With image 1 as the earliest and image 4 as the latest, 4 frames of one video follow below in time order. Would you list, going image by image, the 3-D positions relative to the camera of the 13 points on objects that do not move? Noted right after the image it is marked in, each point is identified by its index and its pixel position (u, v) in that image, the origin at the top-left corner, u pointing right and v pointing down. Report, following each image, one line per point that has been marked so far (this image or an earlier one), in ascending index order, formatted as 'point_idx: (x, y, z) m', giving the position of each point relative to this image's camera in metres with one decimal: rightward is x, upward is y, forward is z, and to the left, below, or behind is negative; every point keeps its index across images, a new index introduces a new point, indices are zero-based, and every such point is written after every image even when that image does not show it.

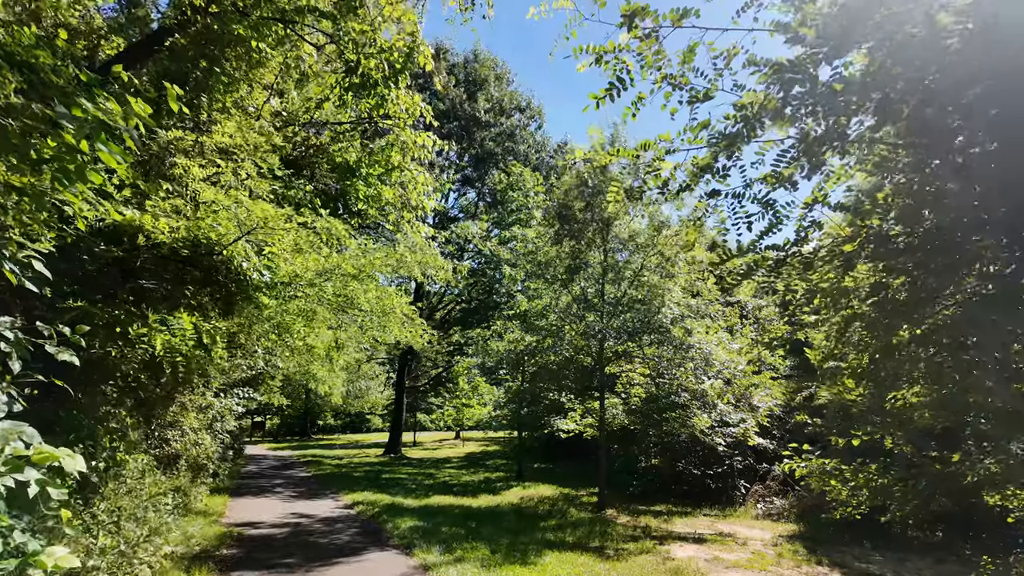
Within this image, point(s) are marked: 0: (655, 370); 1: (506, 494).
0: (+3.4, -1.9, +14.1) m
1: (-0.2, -5.5, +16.1) m
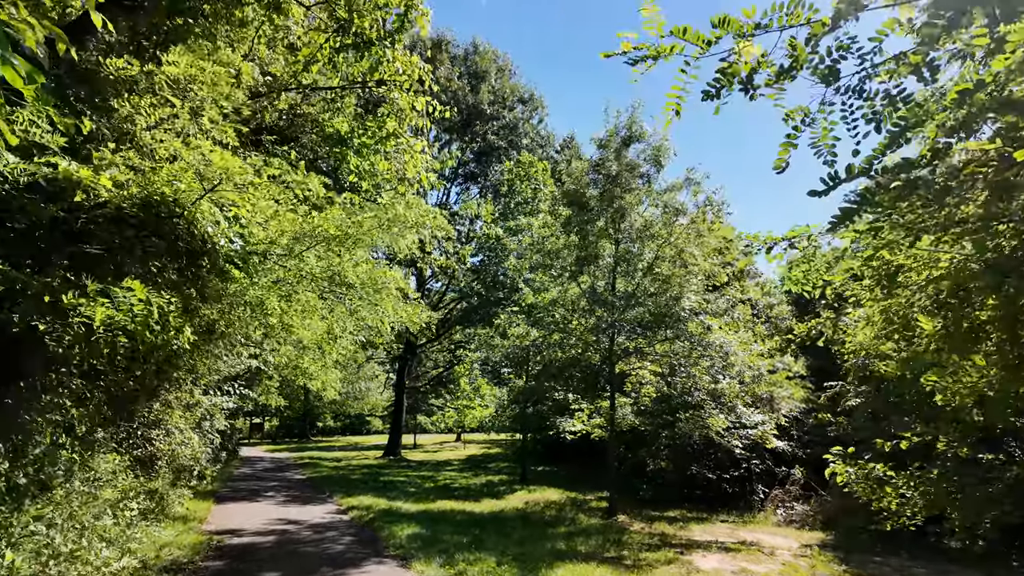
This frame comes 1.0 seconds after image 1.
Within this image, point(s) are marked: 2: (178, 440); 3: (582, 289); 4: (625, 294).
0: (+3.5, -1.7, +13.3) m
1: (0.0, -5.4, +15.3) m
2: (-6.5, -3.0, +11.7) m
3: (+1.6, 0.0, +14.1) m
4: (+2.5, -0.1, +13.5) m
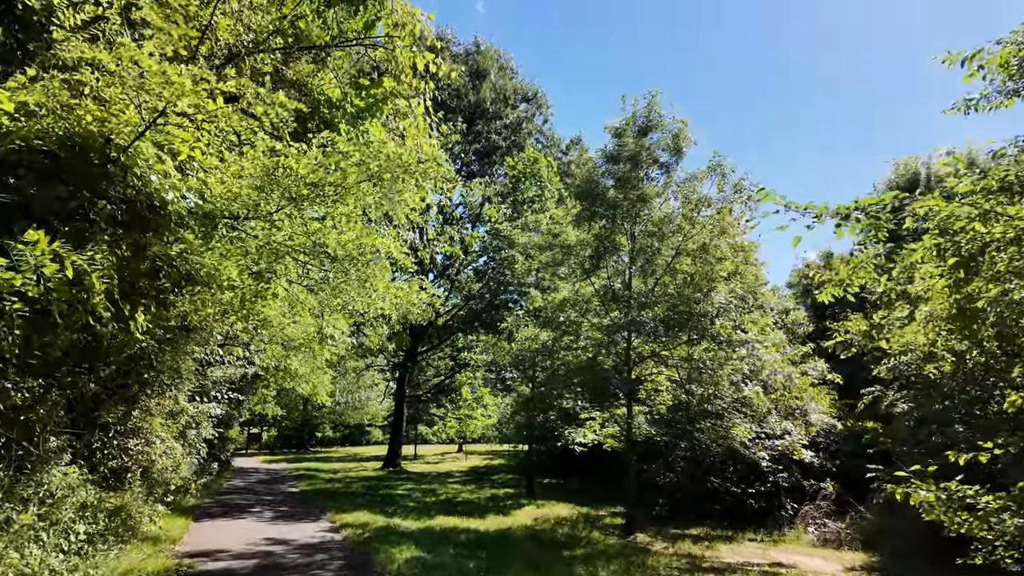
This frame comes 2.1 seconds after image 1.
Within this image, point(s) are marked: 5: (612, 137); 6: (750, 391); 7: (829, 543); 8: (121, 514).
0: (+3.6, -1.7, +12.3) m
1: (+0.1, -5.4, +14.2) m
2: (-6.3, -2.9, +10.7) m
3: (+1.8, 0.0, +13.1) m
4: (+2.7, -0.1, +12.5) m
5: (+2.2, +3.3, +13.1) m
6: (+4.7, -2.0, +12.0) m
7: (+6.1, -4.9, +11.7) m
8: (-4.9, -2.8, +7.5) m
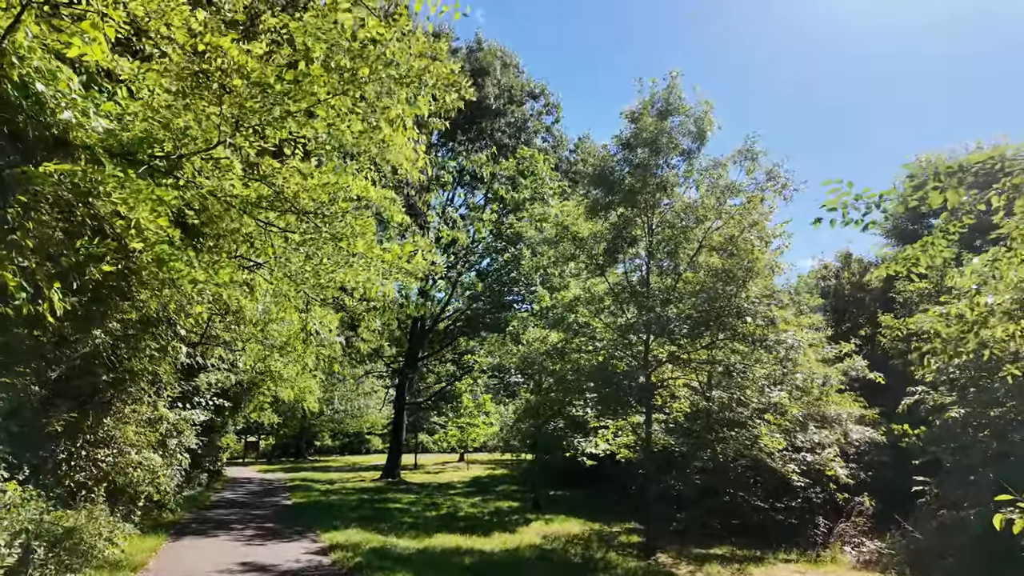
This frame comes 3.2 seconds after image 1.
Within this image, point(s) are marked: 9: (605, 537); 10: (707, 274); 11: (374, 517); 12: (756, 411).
0: (+3.8, -1.6, +11.3) m
1: (+0.3, -5.3, +13.1) m
2: (-6.2, -2.8, +9.6) m
3: (+2.0, +0.1, +12.1) m
4: (+2.9, 0.0, +11.5) m
5: (+2.4, +3.3, +12.1) m
6: (+4.9, -2.0, +10.9) m
7: (+6.3, -4.9, +10.6) m
8: (-4.7, -2.7, +6.5) m
9: (+2.0, -5.2, +12.8) m
10: (+3.6, +0.3, +11.1) m
11: (-3.3, -5.5, +14.4) m
12: (+4.6, -2.3, +11.1) m
